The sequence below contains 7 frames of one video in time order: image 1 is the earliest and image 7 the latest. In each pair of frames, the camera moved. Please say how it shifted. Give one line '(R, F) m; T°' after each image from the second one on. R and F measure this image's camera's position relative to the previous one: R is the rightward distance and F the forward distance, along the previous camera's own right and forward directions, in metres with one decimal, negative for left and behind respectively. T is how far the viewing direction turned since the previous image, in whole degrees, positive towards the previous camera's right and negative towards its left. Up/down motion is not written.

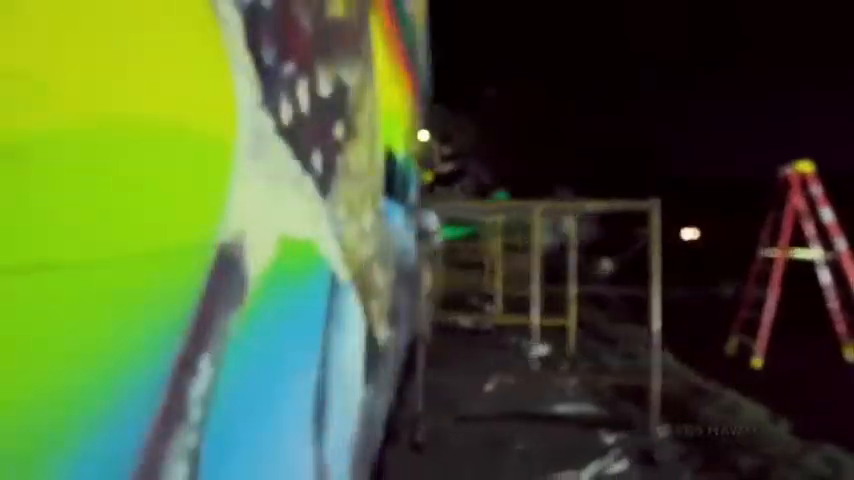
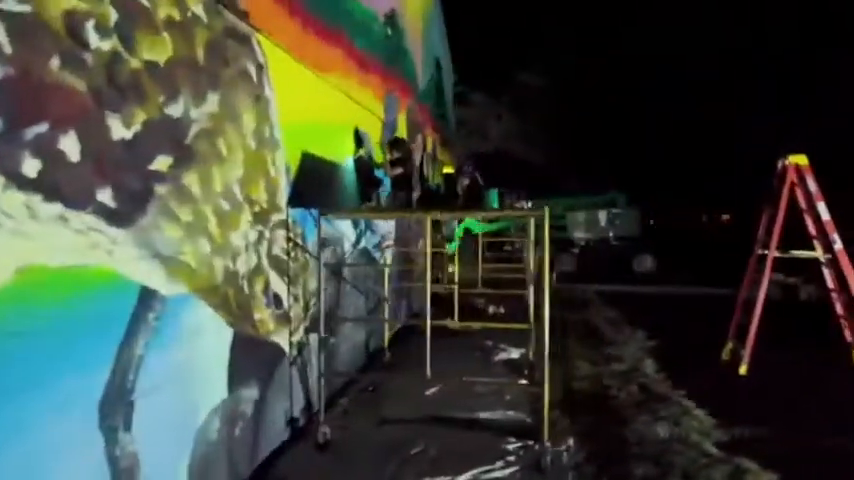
(+1.5, 0.0) m; -9°
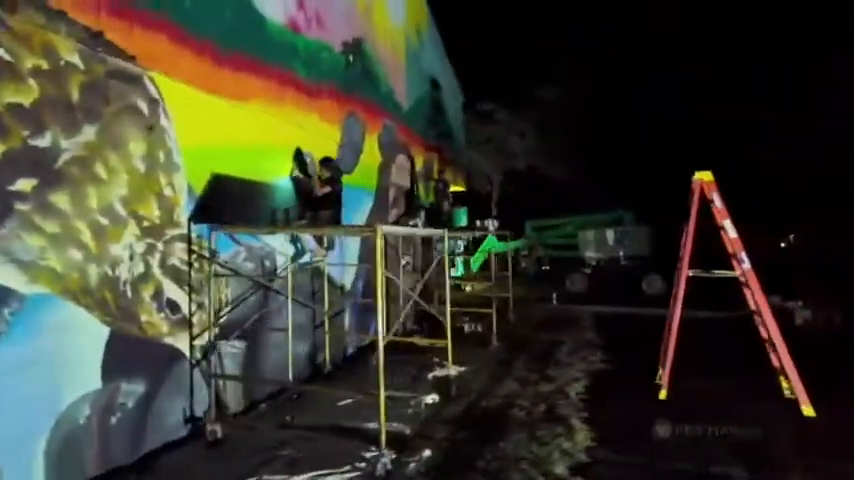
(+1.6, -0.3) m; -6°
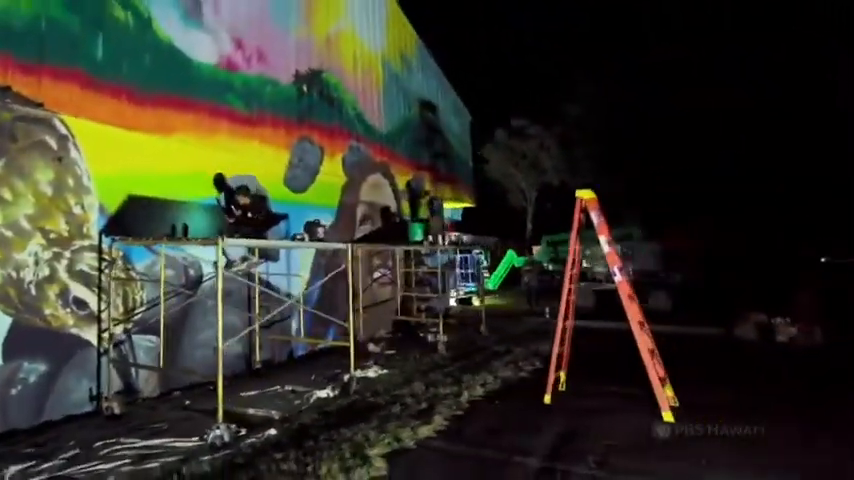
(+2.2, -0.5) m; -7°
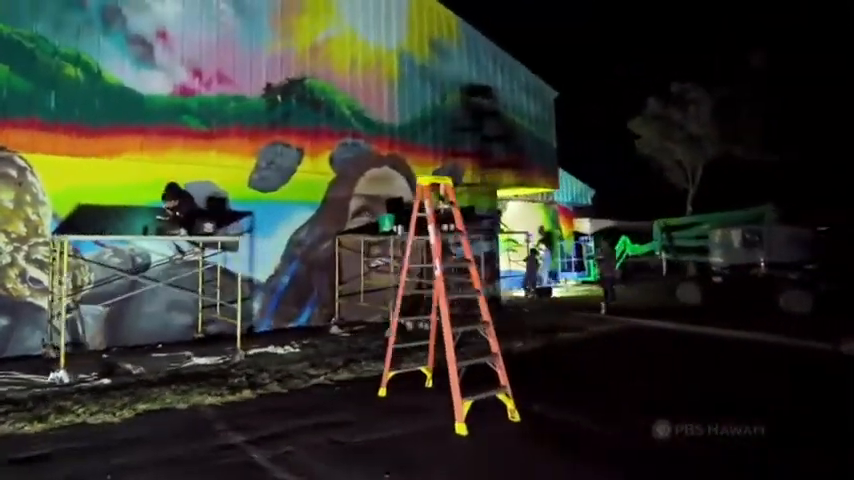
(+5.4, +0.9) m; -25°
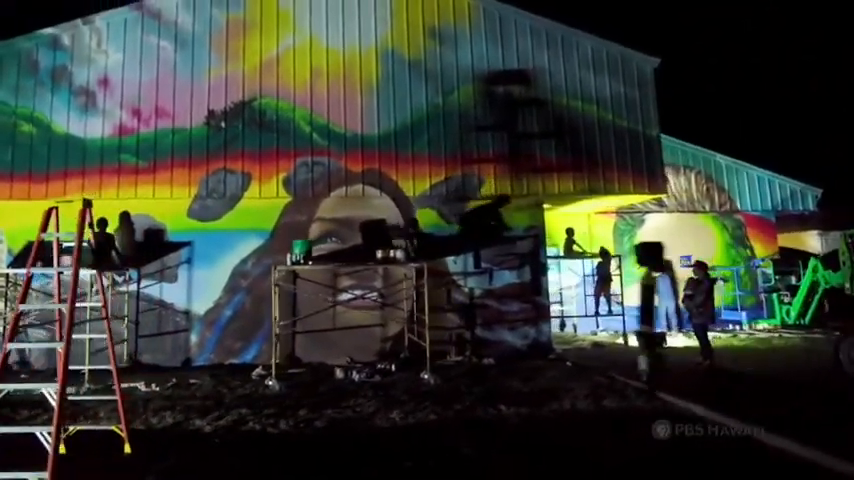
(+6.0, +4.2) m; -32°
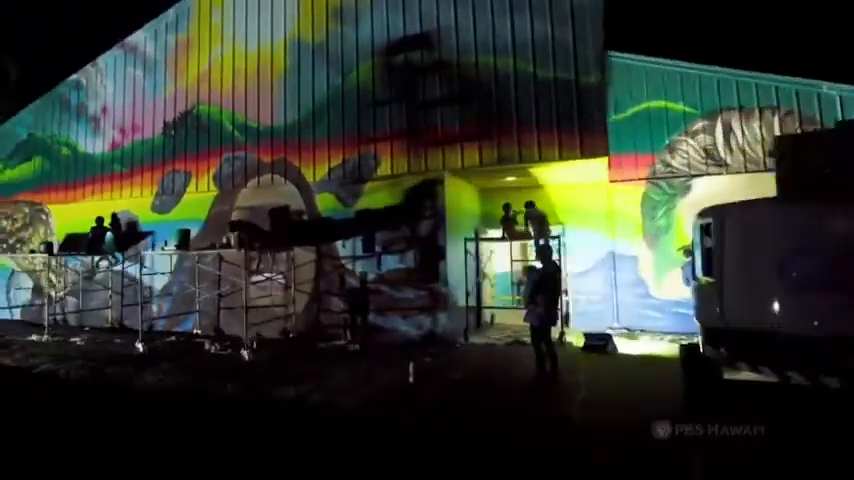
(+7.3, +2.3) m; -28°
